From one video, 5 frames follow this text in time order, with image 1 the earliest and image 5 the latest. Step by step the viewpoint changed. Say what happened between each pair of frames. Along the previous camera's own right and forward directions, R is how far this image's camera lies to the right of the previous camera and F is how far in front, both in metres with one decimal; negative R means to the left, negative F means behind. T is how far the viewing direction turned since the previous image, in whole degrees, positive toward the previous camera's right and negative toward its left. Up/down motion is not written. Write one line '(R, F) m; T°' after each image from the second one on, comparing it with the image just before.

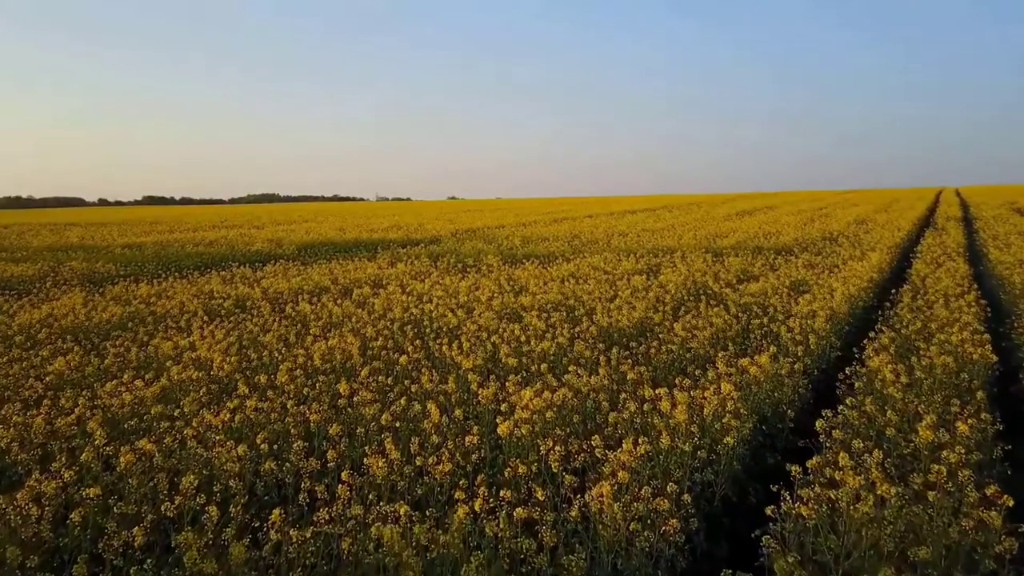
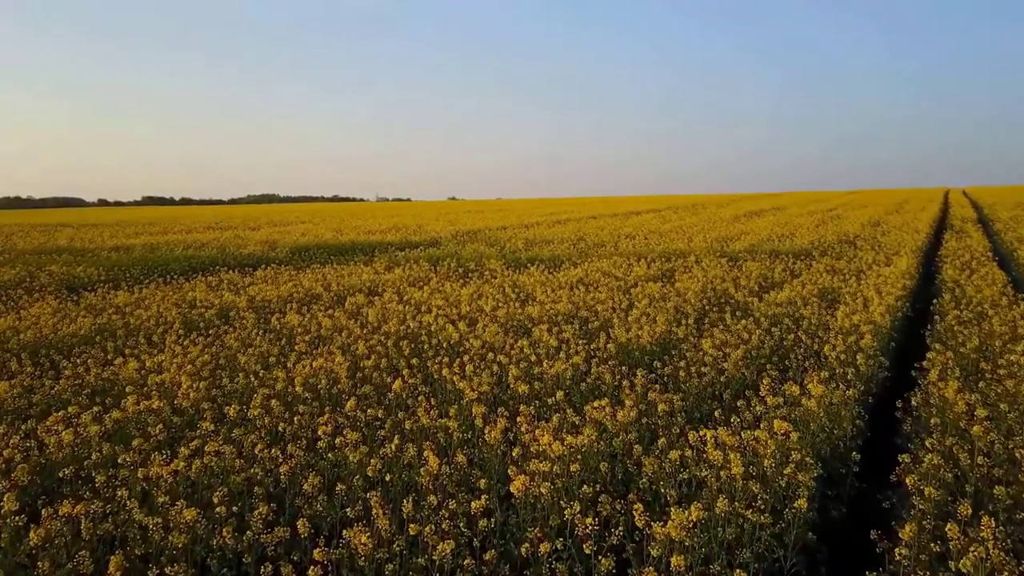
(-0.1, +0.9) m; 0°
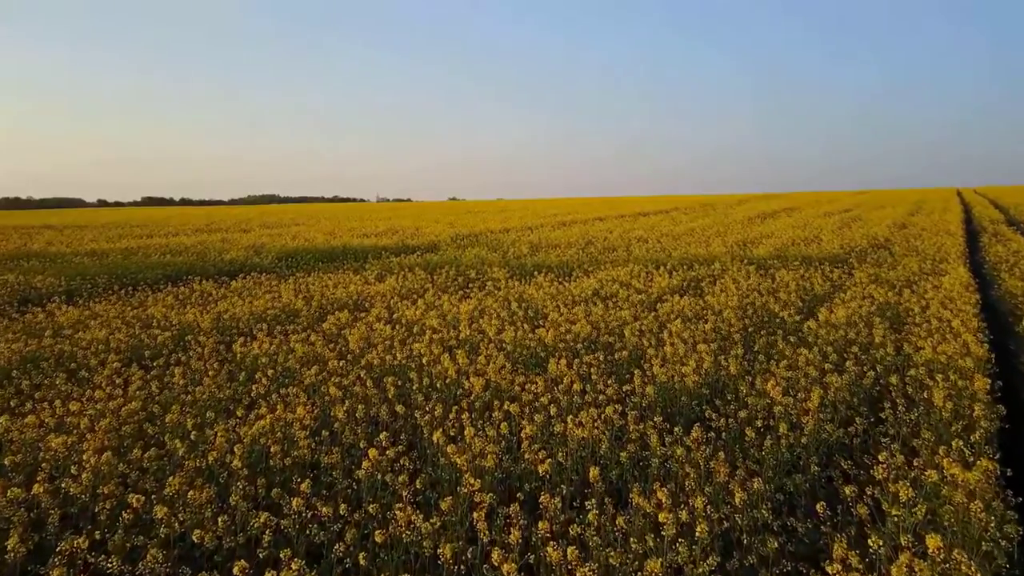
(-0.1, +1.6) m; 0°
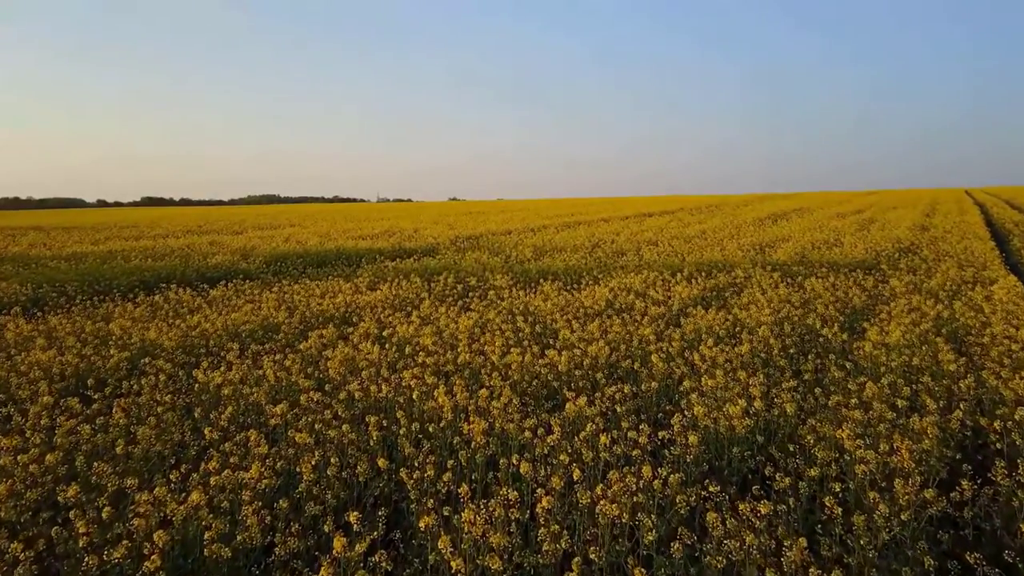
(-0.1, +1.2) m; 0°
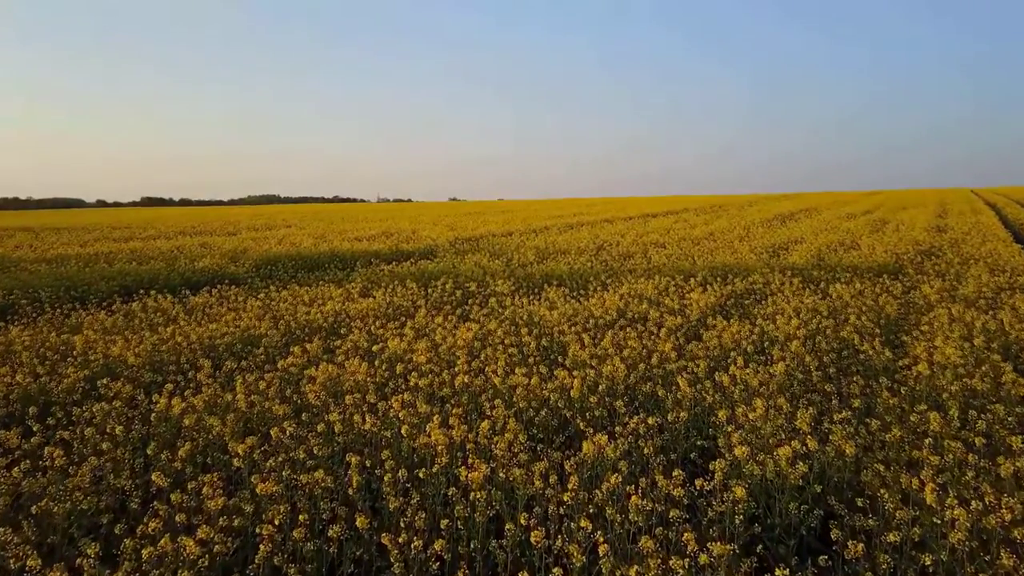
(-0.1, +0.9) m; 0°
